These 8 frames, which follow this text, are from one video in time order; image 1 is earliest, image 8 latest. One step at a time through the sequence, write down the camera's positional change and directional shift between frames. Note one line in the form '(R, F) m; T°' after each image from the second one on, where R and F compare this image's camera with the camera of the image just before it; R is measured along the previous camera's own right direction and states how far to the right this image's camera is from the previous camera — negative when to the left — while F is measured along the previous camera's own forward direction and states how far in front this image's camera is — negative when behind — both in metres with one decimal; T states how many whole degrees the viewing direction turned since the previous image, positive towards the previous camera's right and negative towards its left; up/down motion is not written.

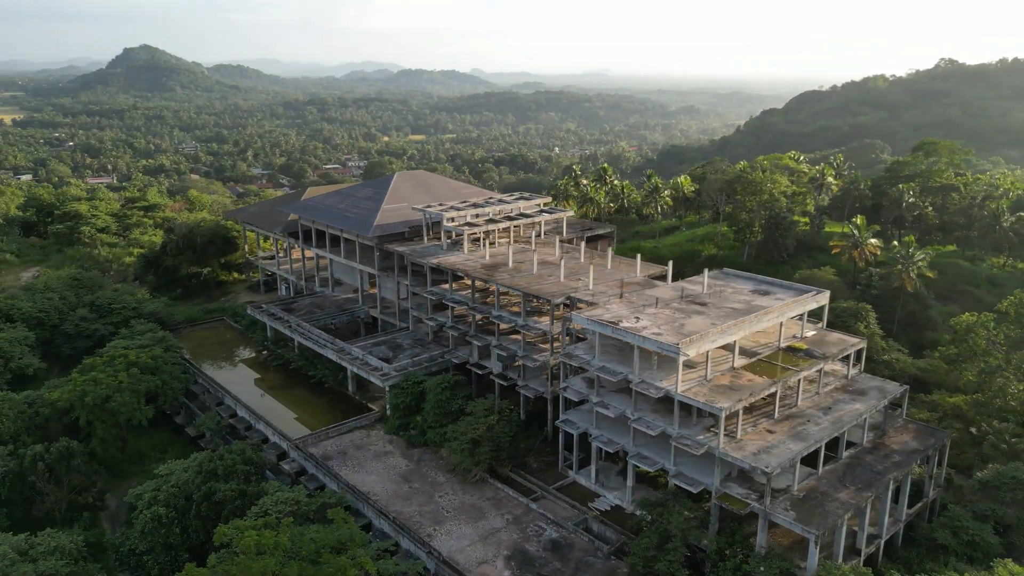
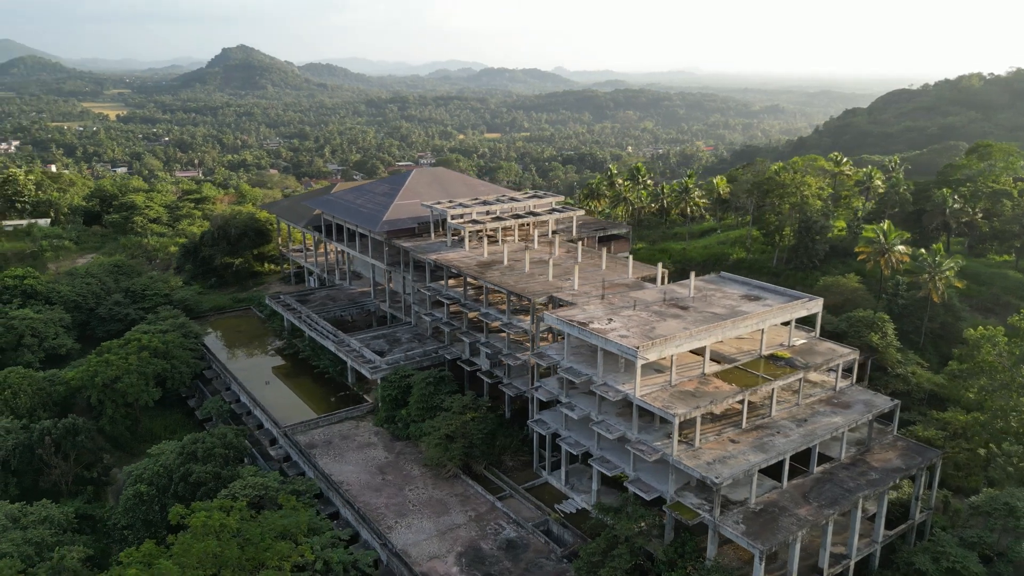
(+3.5, +0.2) m; -6°
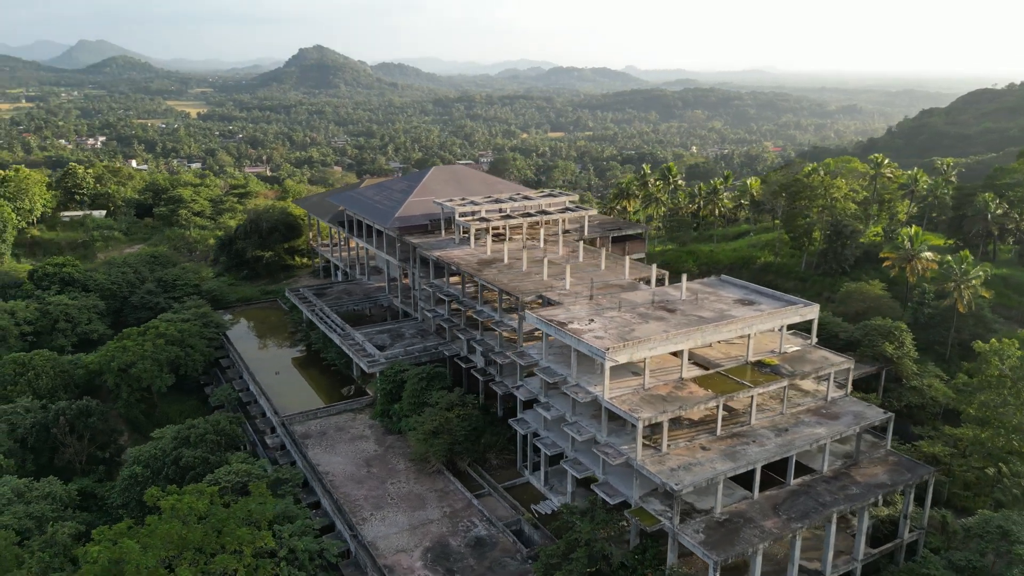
(+2.8, +0.2) m; -5°
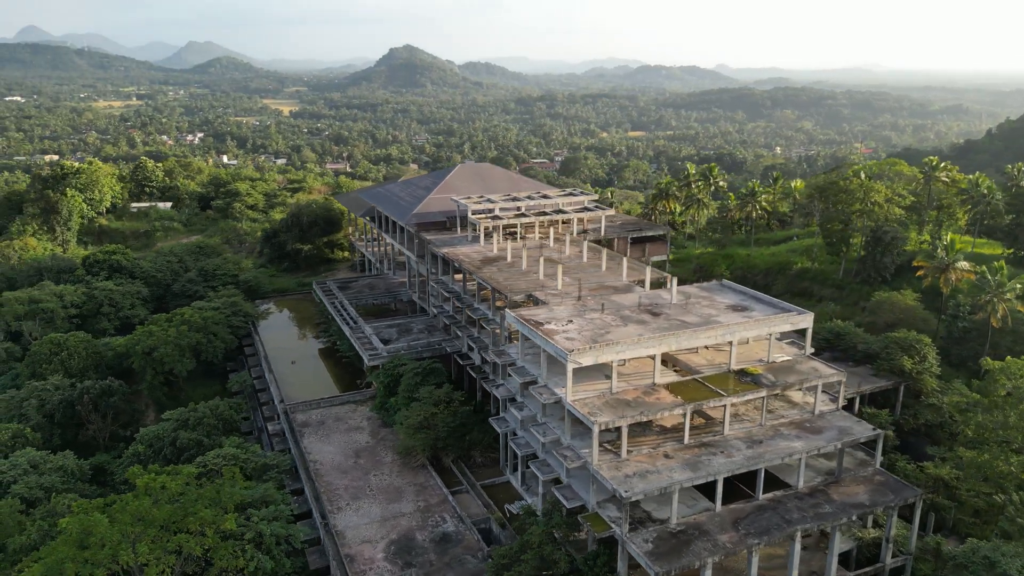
(+3.3, +0.3) m; -6°
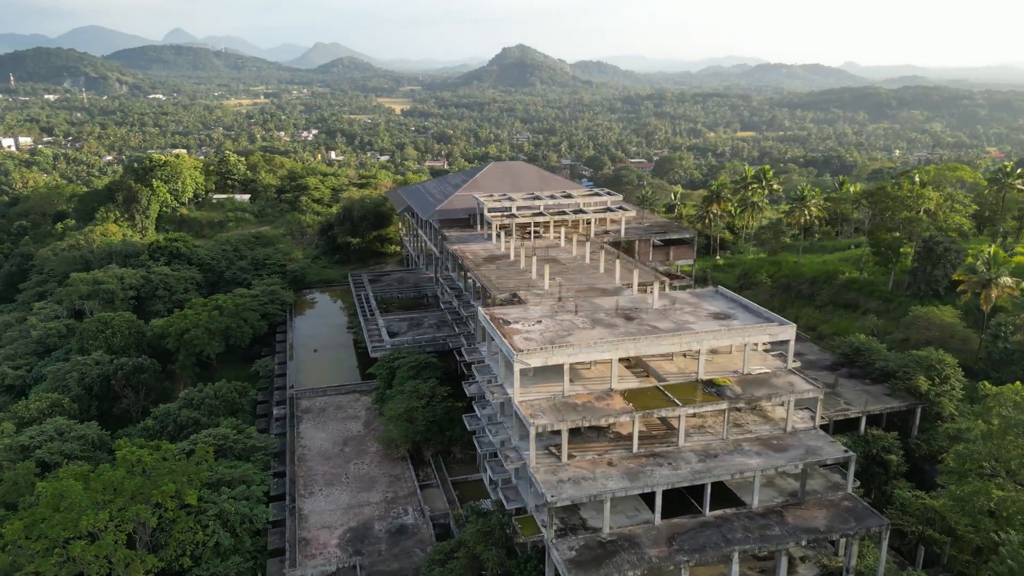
(+4.3, +0.4) m; -8°
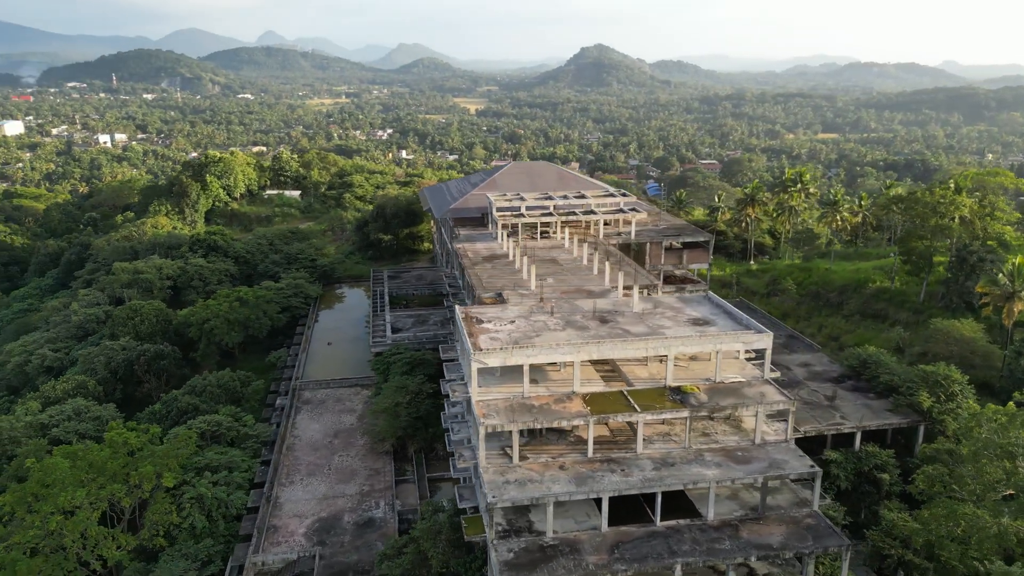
(+3.2, +0.2) m; -5°
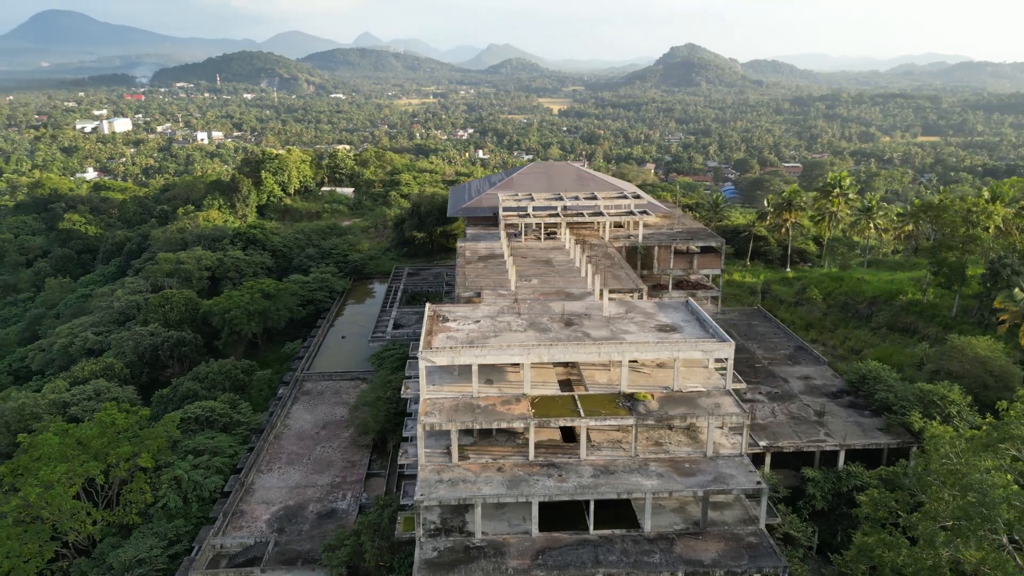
(+3.7, +0.2) m; -6°
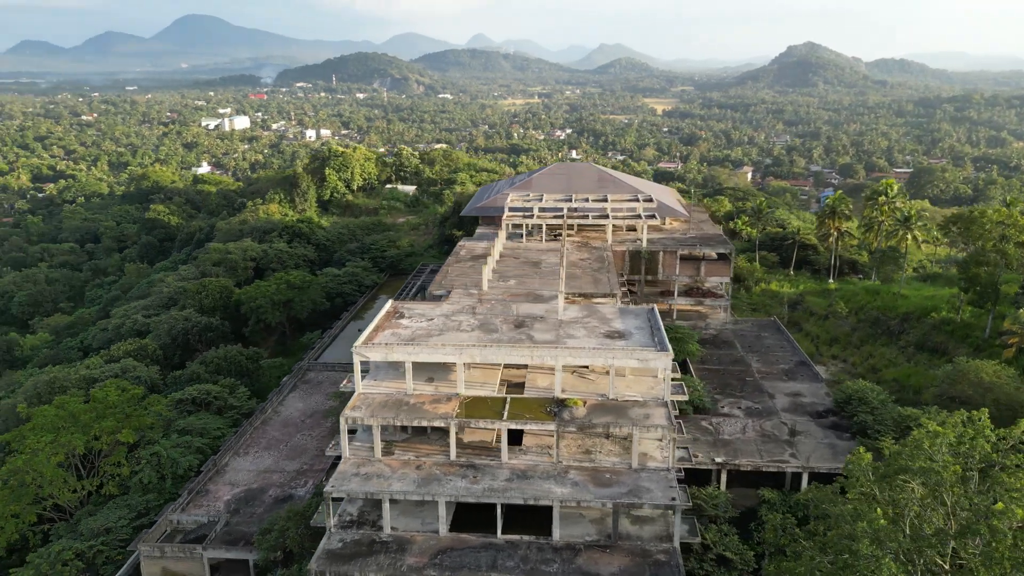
(+4.7, +0.3) m; -8°
